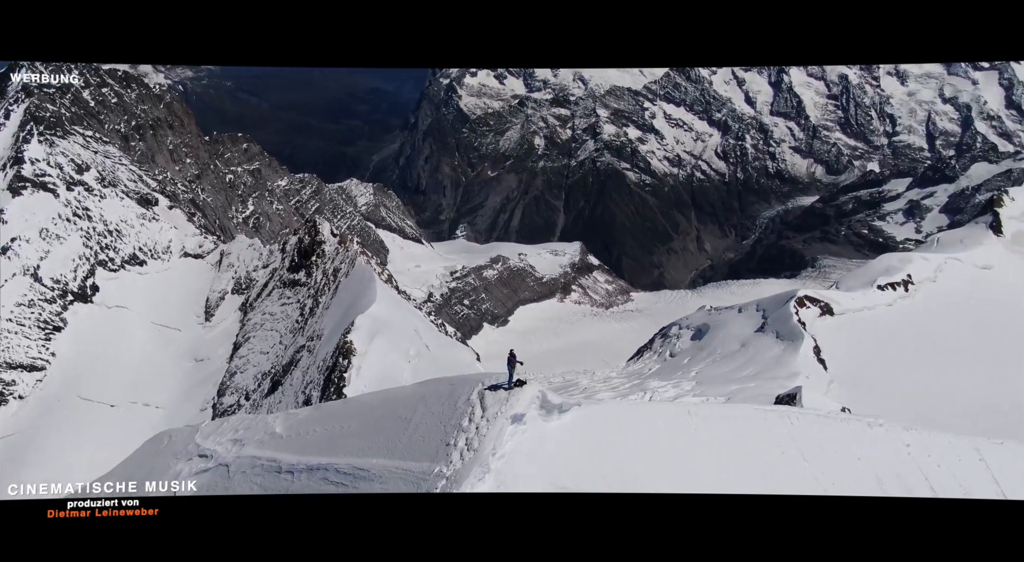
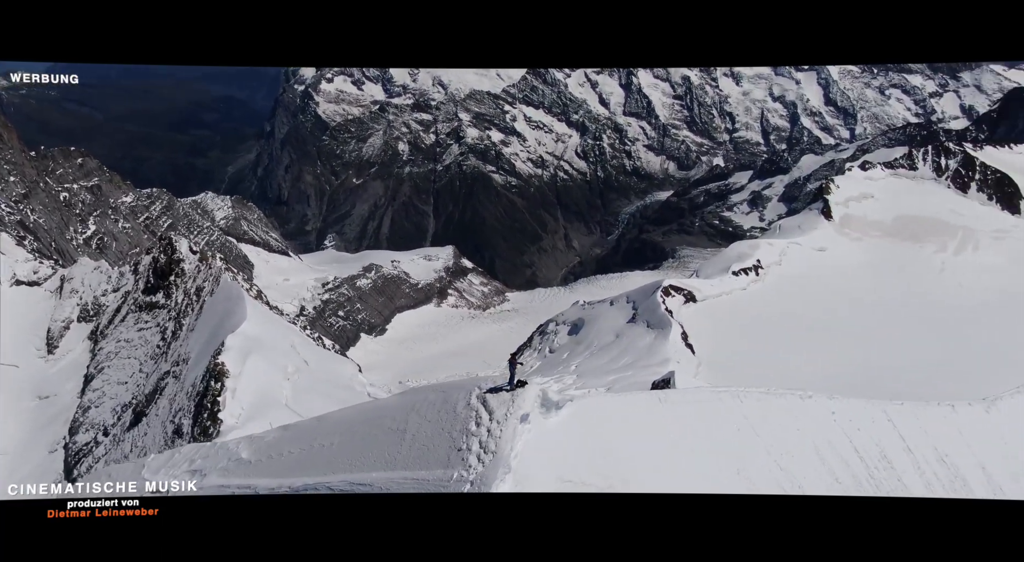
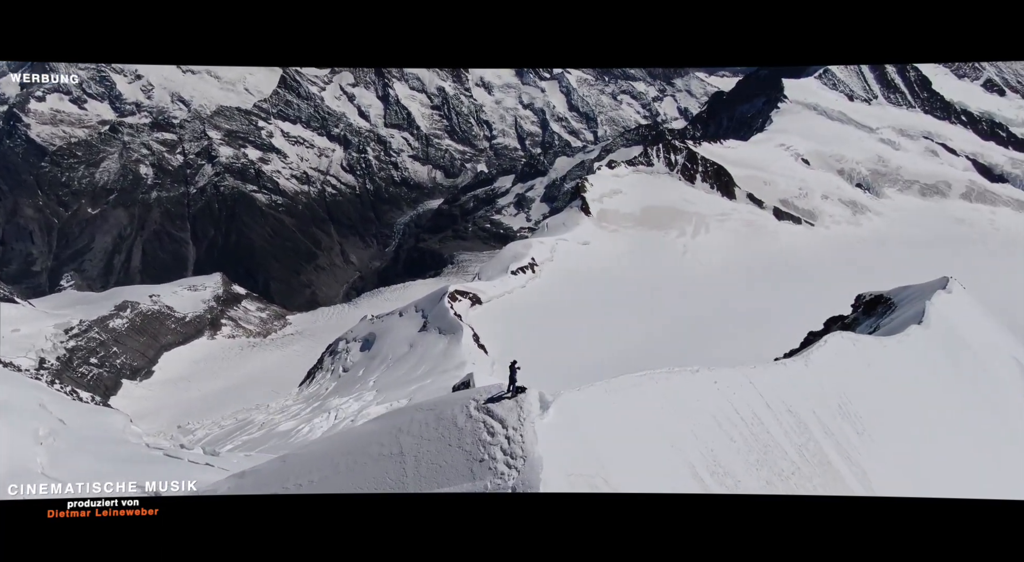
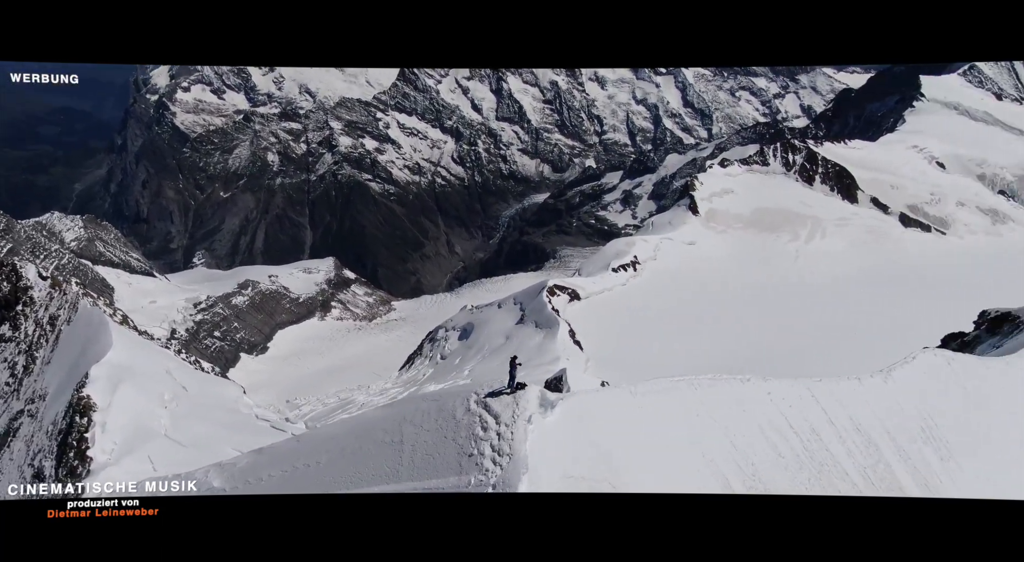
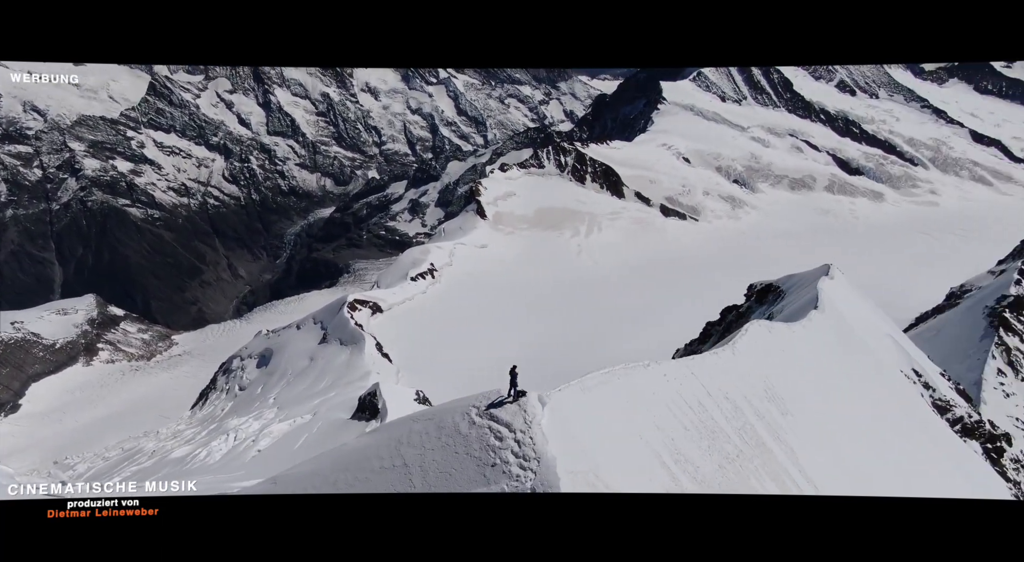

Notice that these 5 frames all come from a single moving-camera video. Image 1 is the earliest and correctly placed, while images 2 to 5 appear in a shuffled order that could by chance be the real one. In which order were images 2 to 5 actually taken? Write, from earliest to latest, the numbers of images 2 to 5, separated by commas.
2, 4, 3, 5
